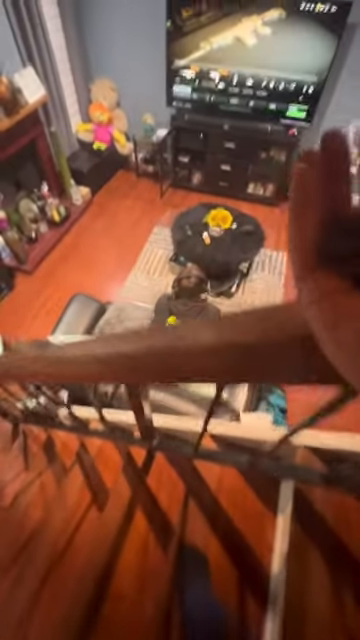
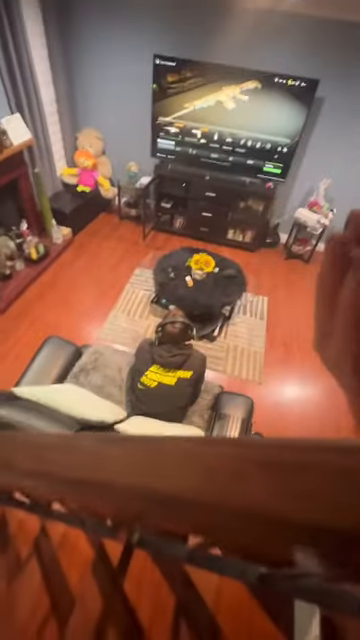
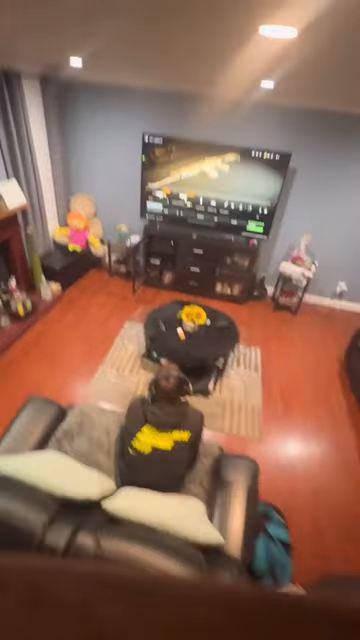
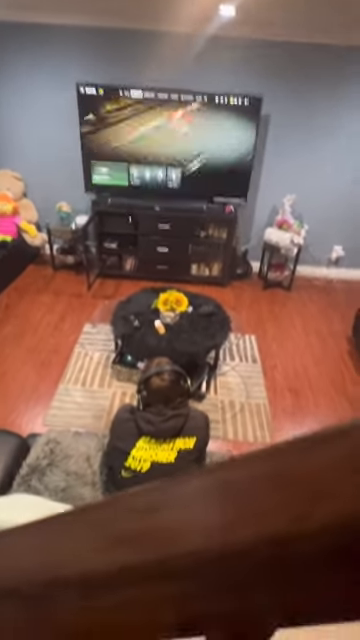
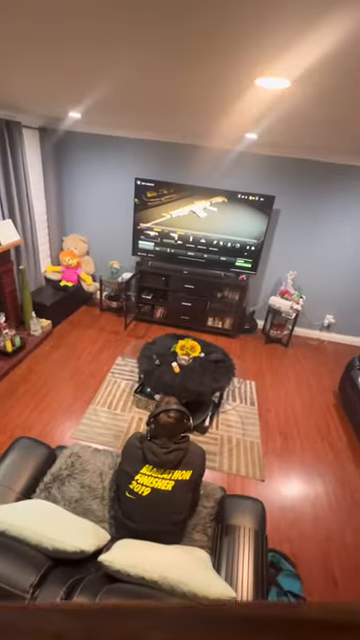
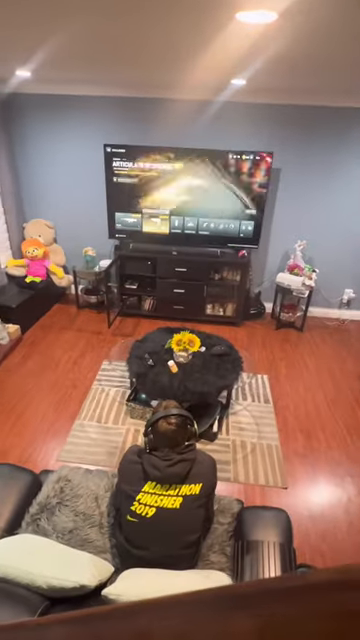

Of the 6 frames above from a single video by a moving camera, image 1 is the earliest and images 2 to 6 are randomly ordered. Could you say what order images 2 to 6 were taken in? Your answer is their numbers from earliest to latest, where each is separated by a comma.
2, 3, 5, 6, 4
